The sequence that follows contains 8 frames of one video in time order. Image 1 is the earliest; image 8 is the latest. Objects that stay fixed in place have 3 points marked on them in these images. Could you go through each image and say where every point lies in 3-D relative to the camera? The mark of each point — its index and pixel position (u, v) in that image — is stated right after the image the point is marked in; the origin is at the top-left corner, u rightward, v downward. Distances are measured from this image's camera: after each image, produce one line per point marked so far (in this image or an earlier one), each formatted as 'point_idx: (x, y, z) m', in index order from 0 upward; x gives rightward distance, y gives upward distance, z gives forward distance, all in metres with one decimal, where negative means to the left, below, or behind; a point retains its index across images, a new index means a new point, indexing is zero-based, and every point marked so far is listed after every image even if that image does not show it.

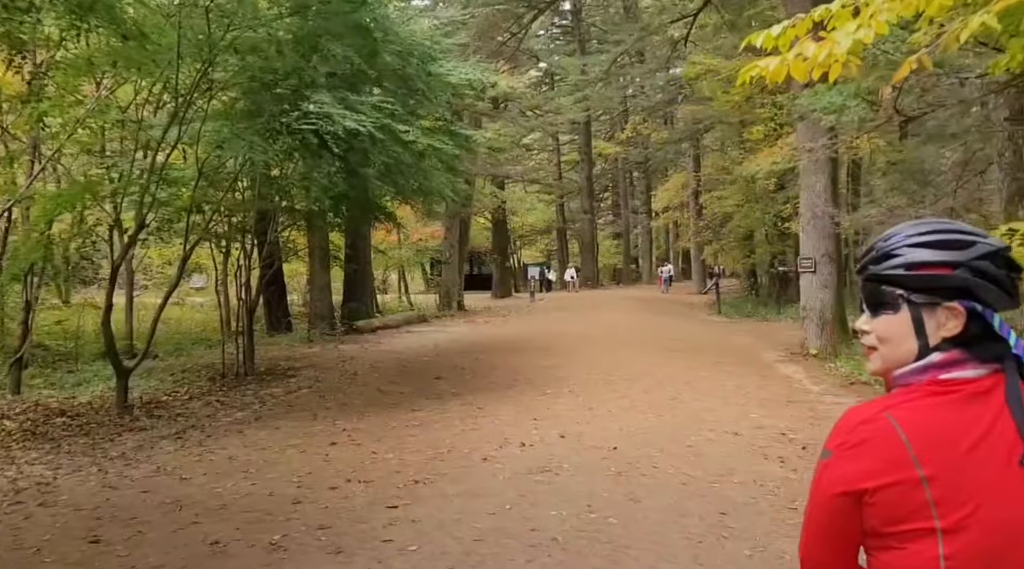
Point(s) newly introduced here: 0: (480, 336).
0: (-0.6, -1.0, +18.5) m
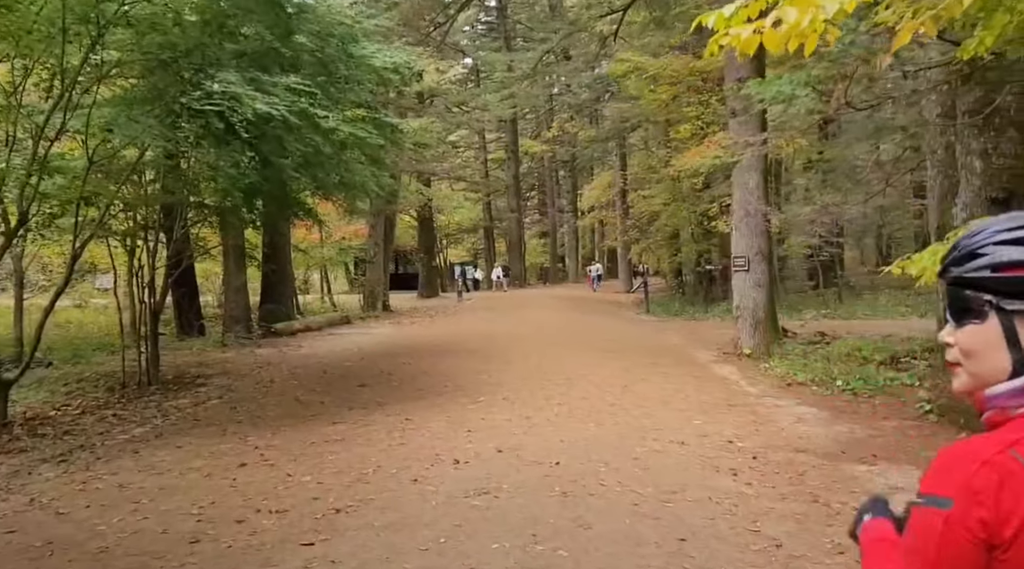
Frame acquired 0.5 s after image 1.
0: (-2.1, -1.0, +17.9) m
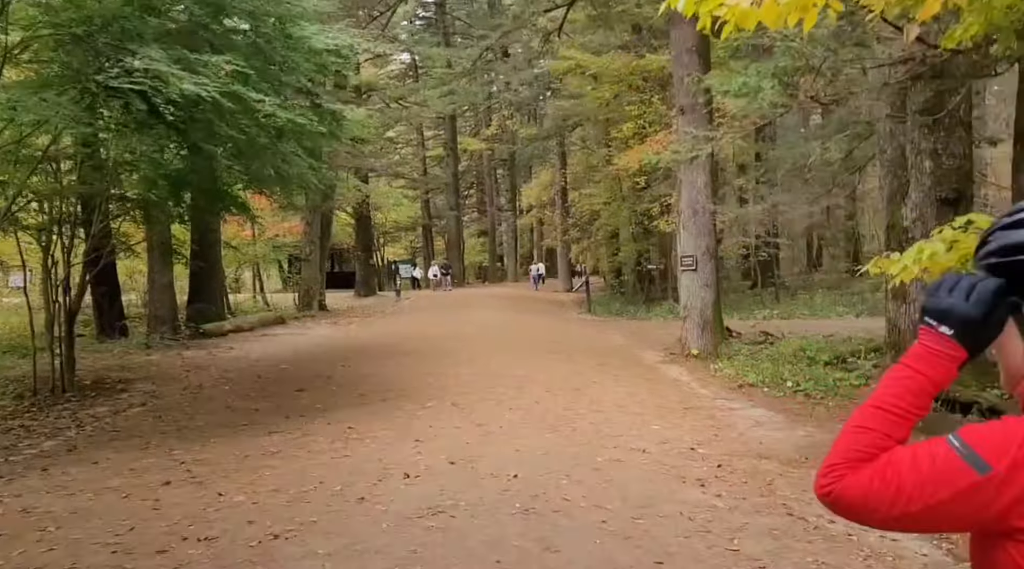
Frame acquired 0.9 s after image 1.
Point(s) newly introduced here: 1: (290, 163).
0: (-3.2, -1.0, +17.3) m
1: (-2.8, +1.5, +11.6) m
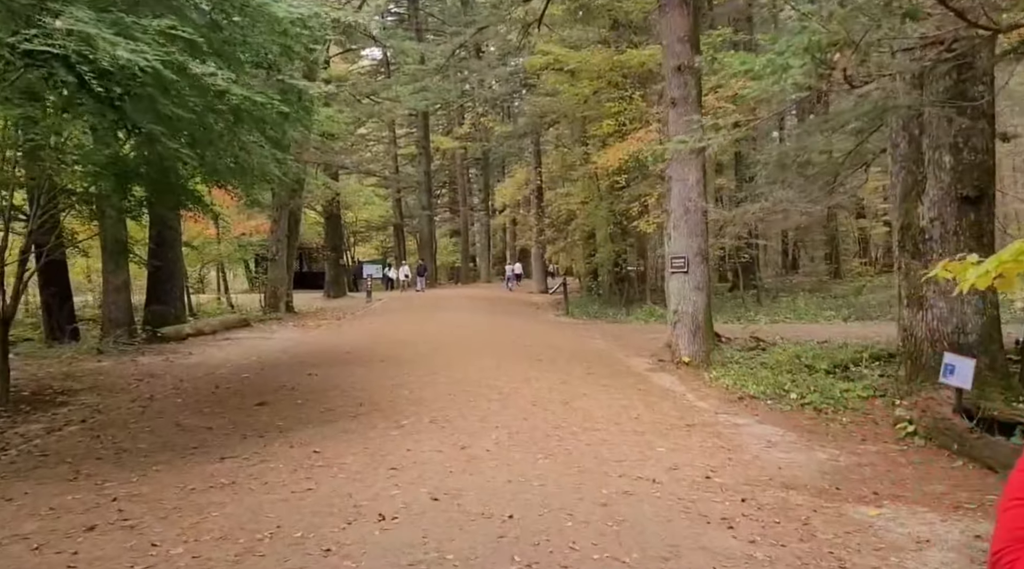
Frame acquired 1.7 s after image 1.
0: (-3.6, -1.0, +16.3) m
1: (-3.0, +1.5, +10.7) m
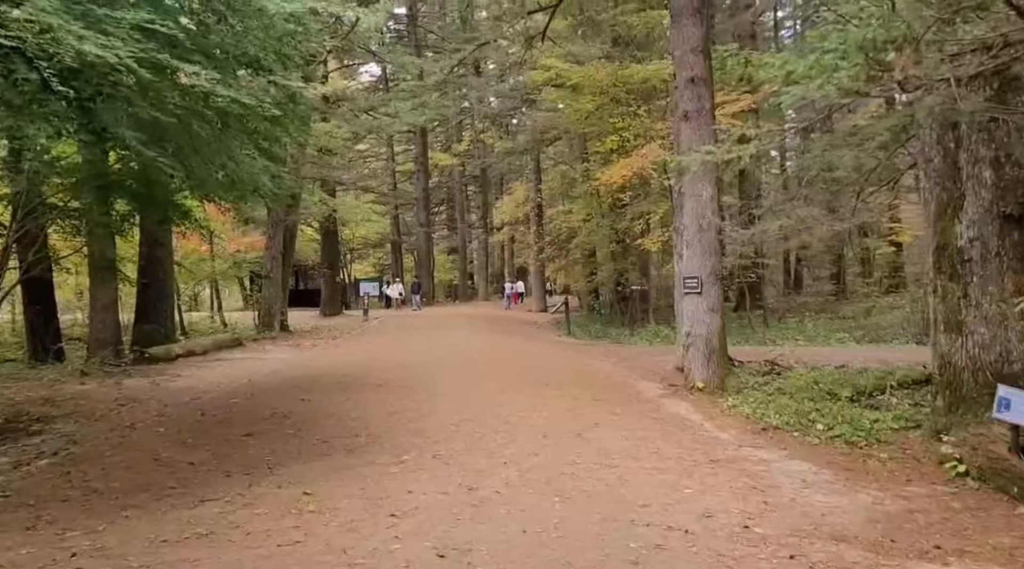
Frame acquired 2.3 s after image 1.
0: (-3.5, -1.4, +15.7) m
1: (-3.0, +1.3, +10.1) m
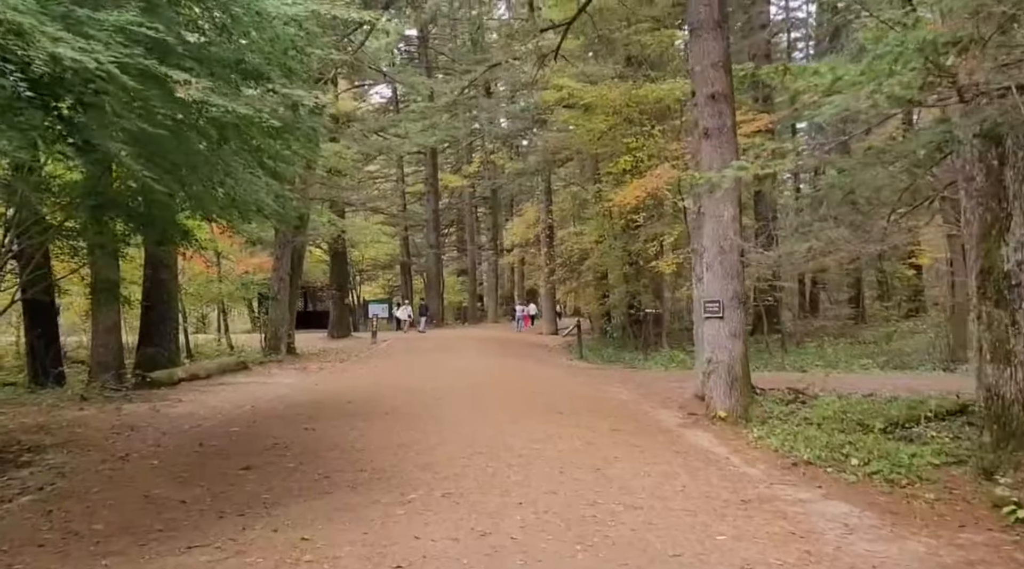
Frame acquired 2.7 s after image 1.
0: (-3.3, -1.7, +15.3) m
1: (-2.8, +1.0, +9.7) m
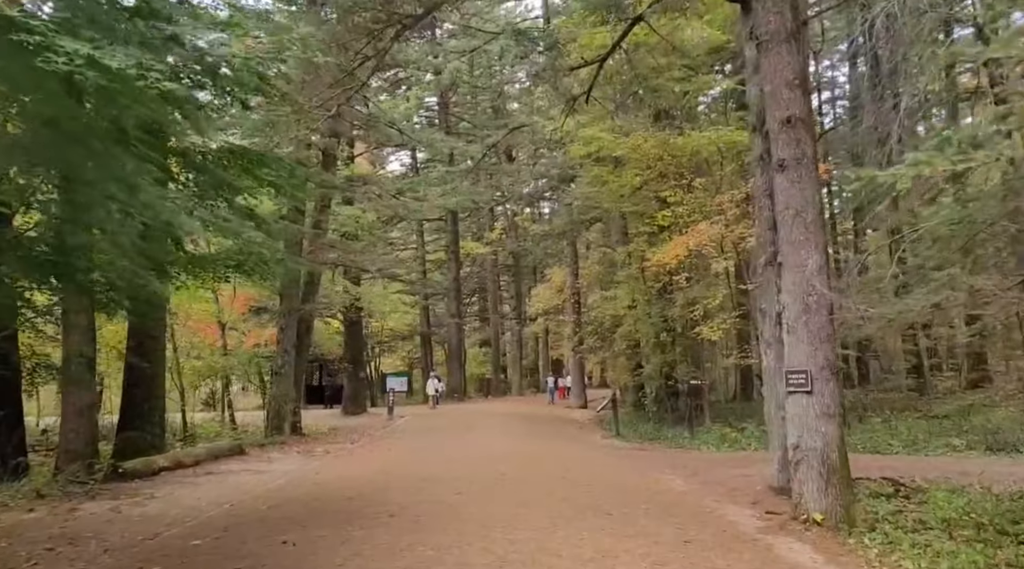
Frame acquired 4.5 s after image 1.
0: (-2.9, -2.8, +13.1) m
1: (-2.5, +0.4, +7.7) m
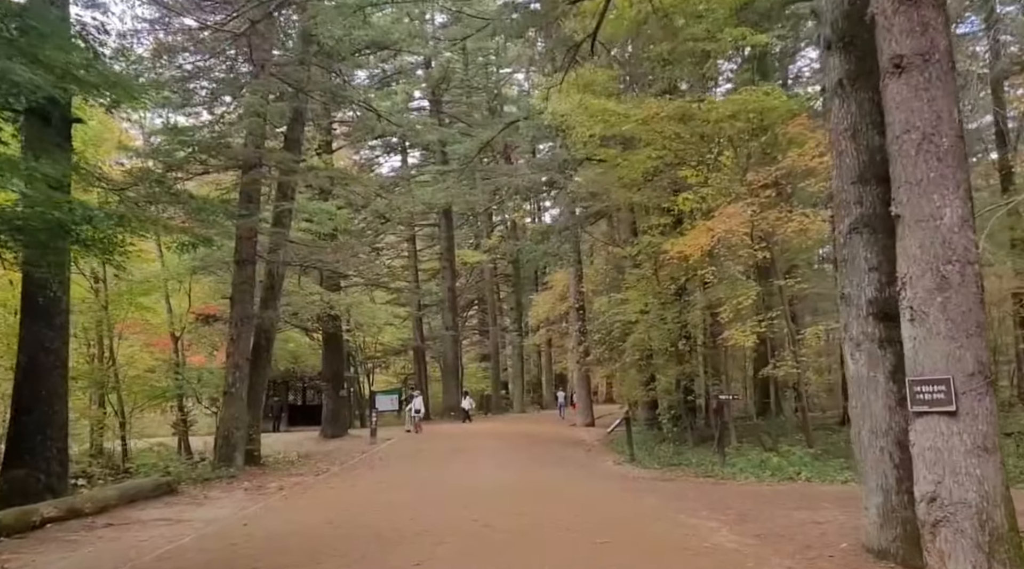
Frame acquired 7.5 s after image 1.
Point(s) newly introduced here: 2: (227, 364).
0: (-3.0, -2.7, +9.8) m
1: (-2.7, +0.6, +4.5) m
2: (-5.4, -1.6, +17.5) m
